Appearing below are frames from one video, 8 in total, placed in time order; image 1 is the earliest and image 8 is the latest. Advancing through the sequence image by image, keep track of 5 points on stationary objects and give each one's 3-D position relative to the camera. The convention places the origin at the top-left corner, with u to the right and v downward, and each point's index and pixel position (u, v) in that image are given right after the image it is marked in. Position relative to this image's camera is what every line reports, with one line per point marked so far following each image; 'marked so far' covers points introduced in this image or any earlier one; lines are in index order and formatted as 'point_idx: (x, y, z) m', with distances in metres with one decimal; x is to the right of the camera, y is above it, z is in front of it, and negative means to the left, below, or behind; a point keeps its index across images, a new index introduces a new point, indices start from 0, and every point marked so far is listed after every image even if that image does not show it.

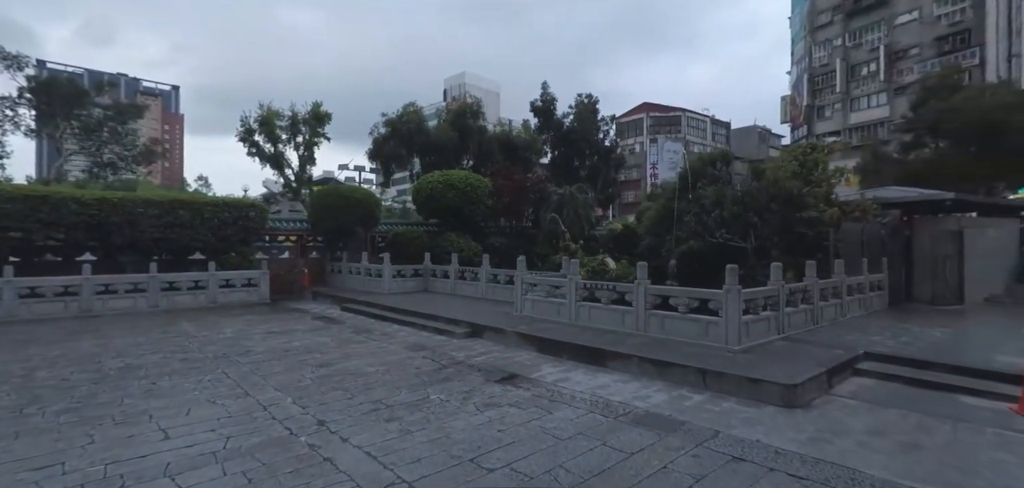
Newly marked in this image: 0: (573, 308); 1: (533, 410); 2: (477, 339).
0: (+1.2, -1.2, +9.2) m
1: (+0.2, -1.9, +5.5) m
2: (-0.7, -1.8, +9.4) m
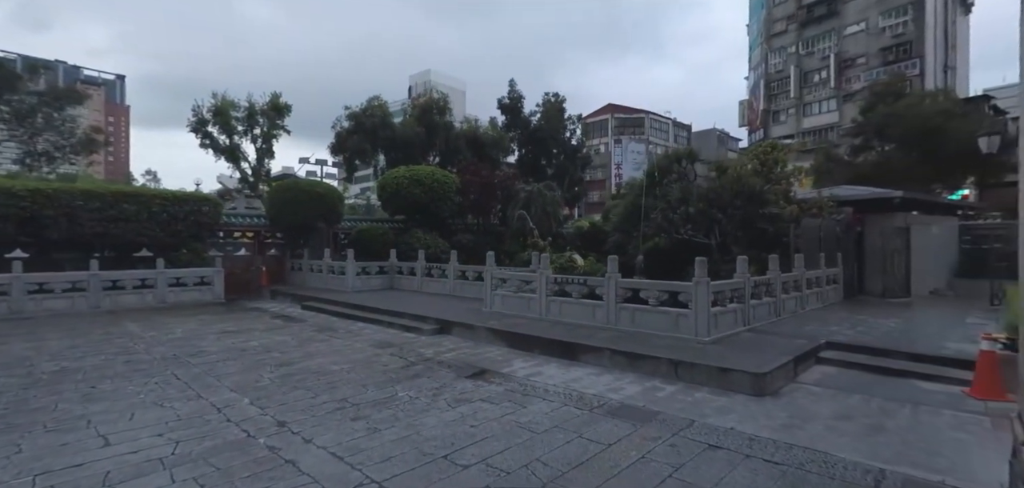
0: (+0.6, -1.1, +9.1) m
1: (-0.1, -1.7, +5.3) m
2: (-1.2, -1.7, +9.1) m
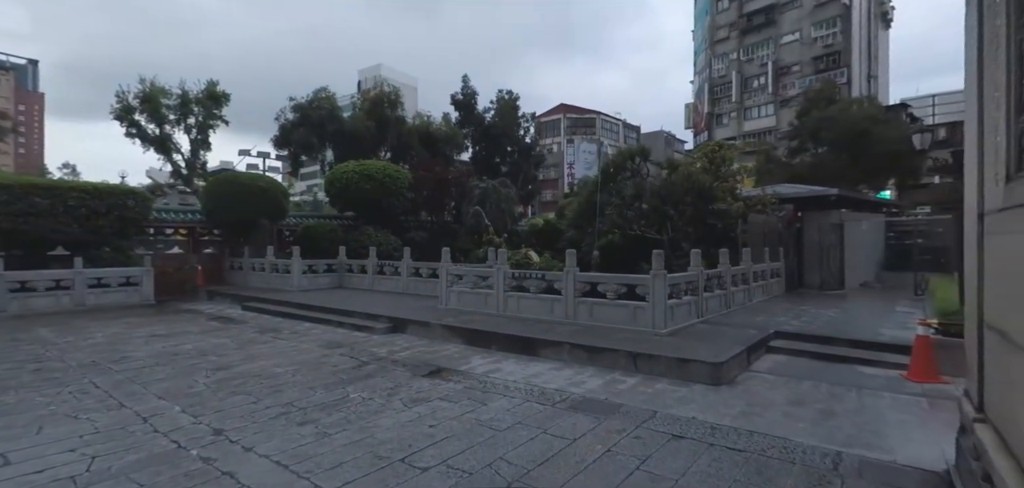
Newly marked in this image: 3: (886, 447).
0: (-0.2, -1.0, +9.0) m
1: (-0.5, -1.7, +5.1) m
2: (-2.0, -1.6, +8.8) m
3: (+3.1, -1.7, +4.1) m
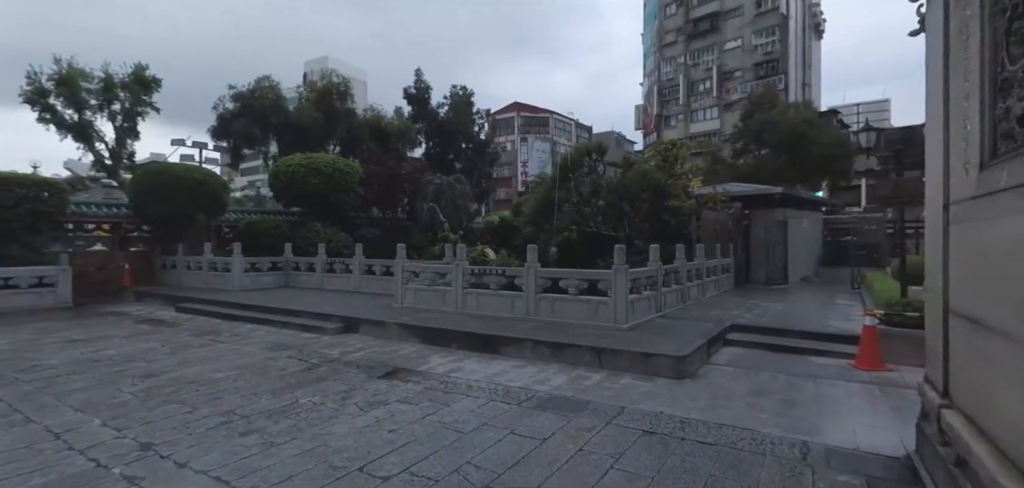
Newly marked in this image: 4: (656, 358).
0: (-0.9, -0.9, +8.7) m
1: (-0.8, -1.6, +4.8) m
2: (-2.7, -1.5, +8.3) m
3: (+2.9, -1.6, +4.2) m
4: (+1.7, -1.4, +5.8) m
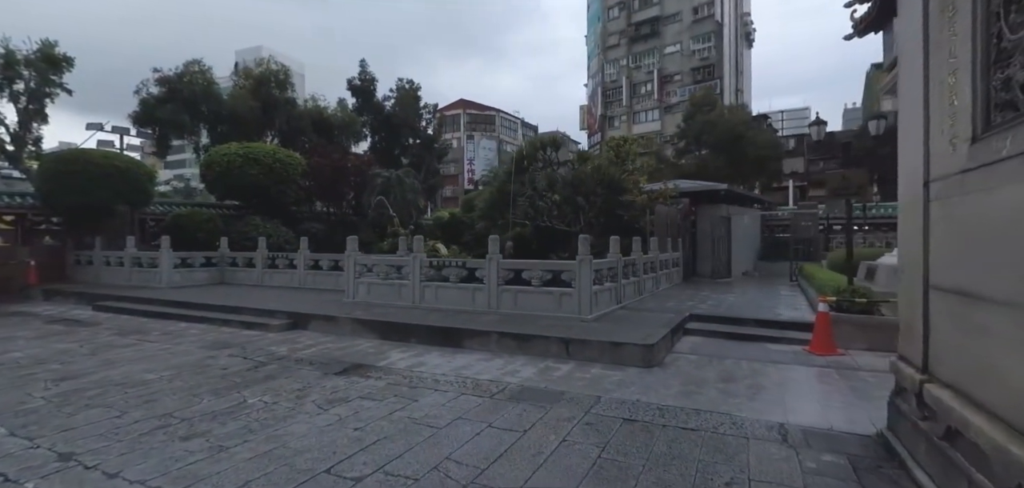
0: (-1.6, -0.8, +8.3) m
1: (-1.1, -1.4, +4.5) m
2: (-3.4, -1.4, +7.8) m
3: (+2.7, -1.5, +4.3) m
4: (+1.3, -1.2, +5.8) m
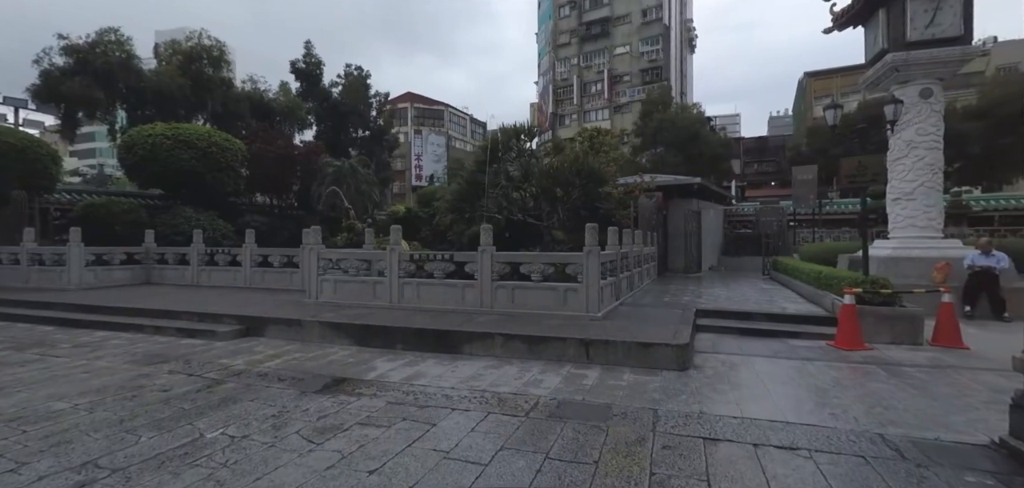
0: (-1.7, -0.6, +7.2) m
1: (-0.8, -1.3, +3.5) m
2: (-3.4, -1.3, +6.5) m
3: (+3.0, -1.3, +3.7) m
4: (+1.5, -1.1, +5.1) m
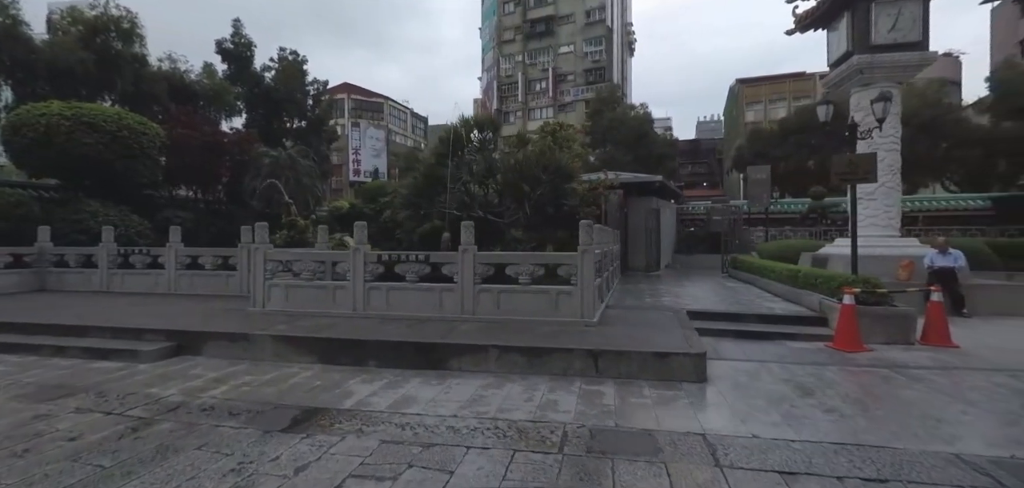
0: (-2.0, -0.6, +6.3) m
1: (-0.5, -1.3, +2.7) m
2: (-3.5, -1.2, +5.4) m
3: (+3.2, -1.3, +3.4) m
4: (+1.5, -1.1, +4.6) m
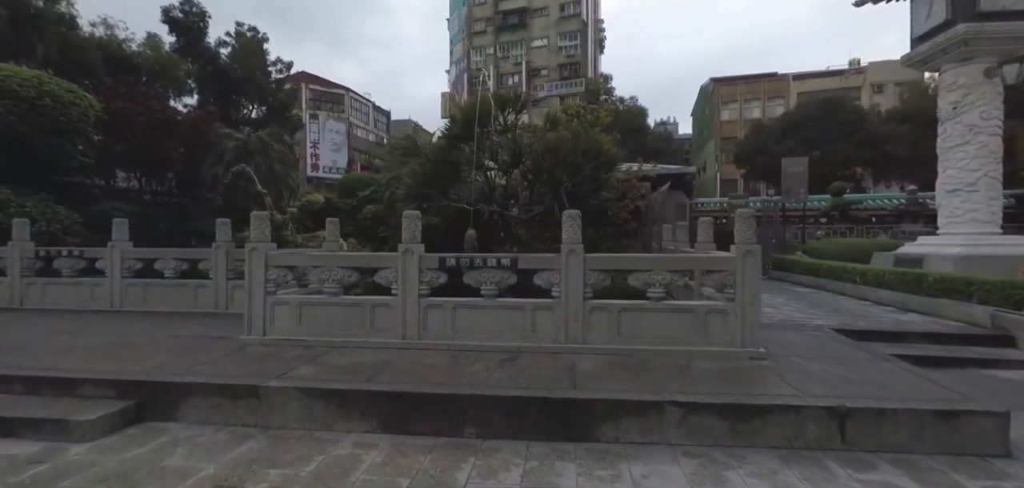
0: (-0.9, -0.6, +4.3) m
1: (+0.9, -1.3, +0.9) m
2: (-2.4, -1.2, +3.3) m
3: (+4.5, -1.3, +1.9) m
4: (+2.7, -1.0, +2.9) m
